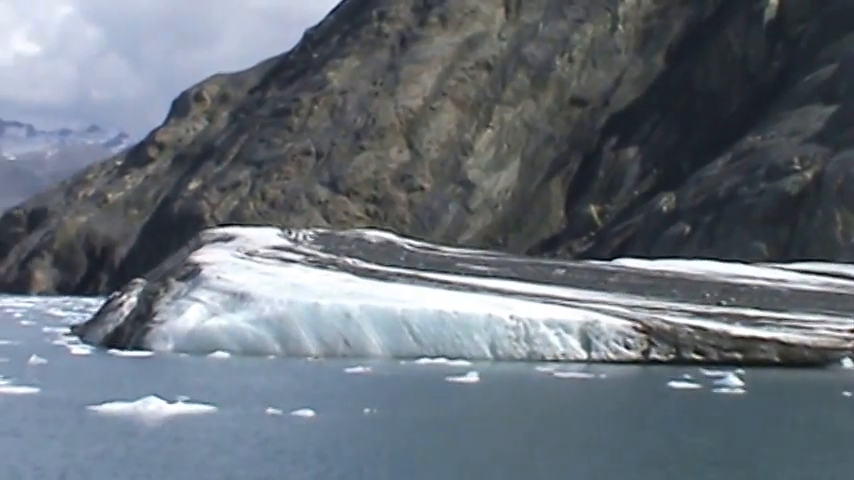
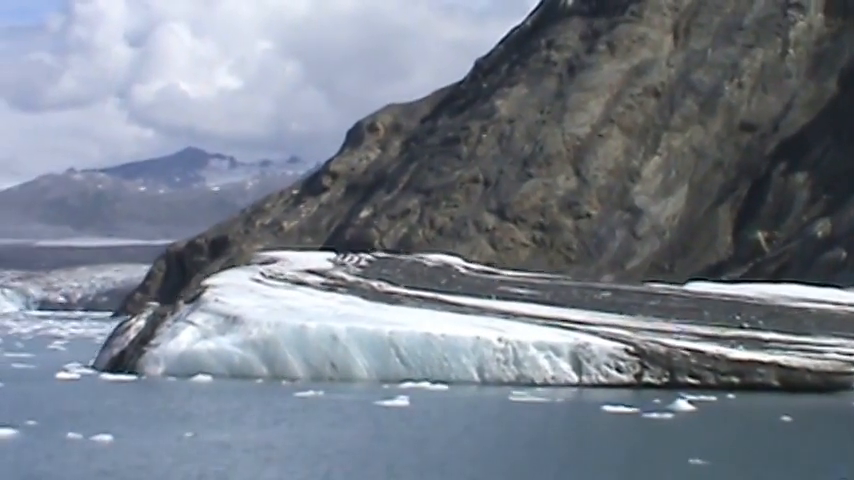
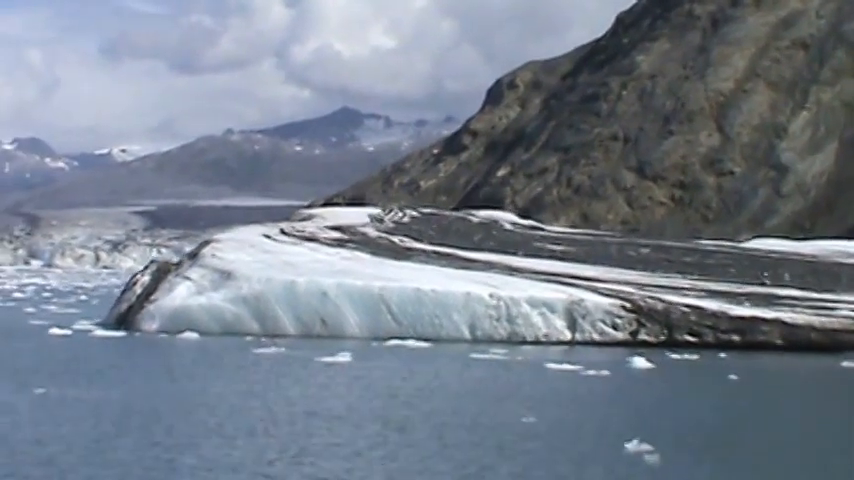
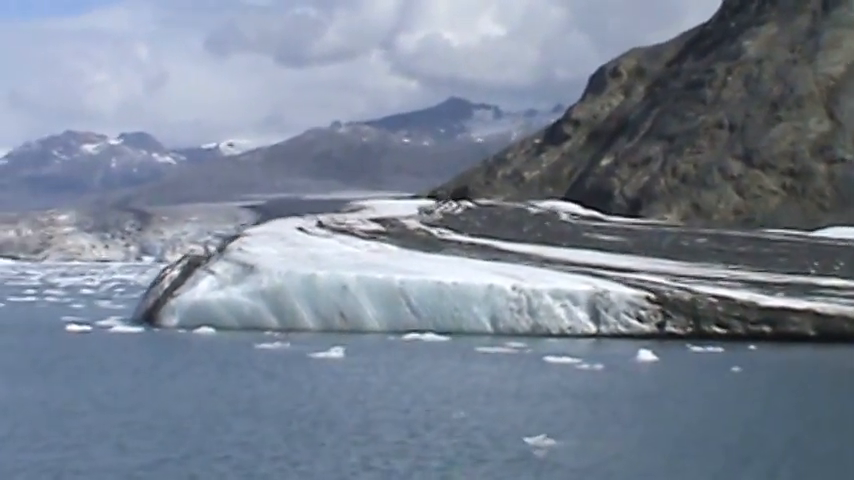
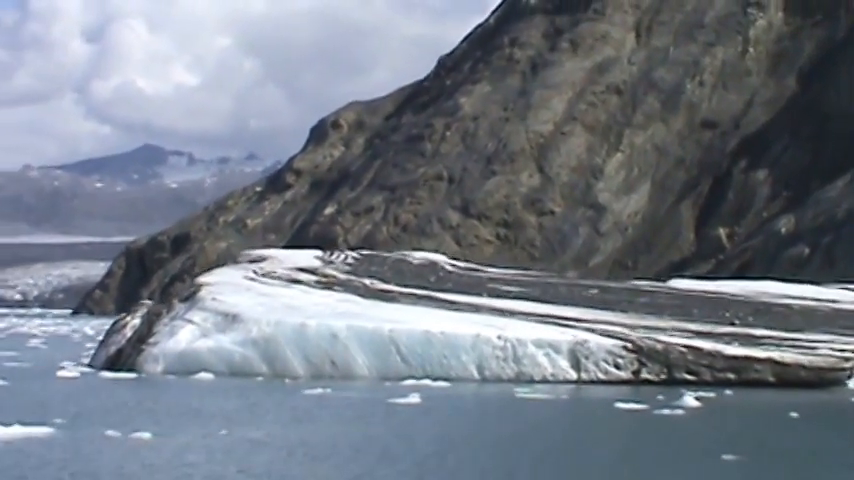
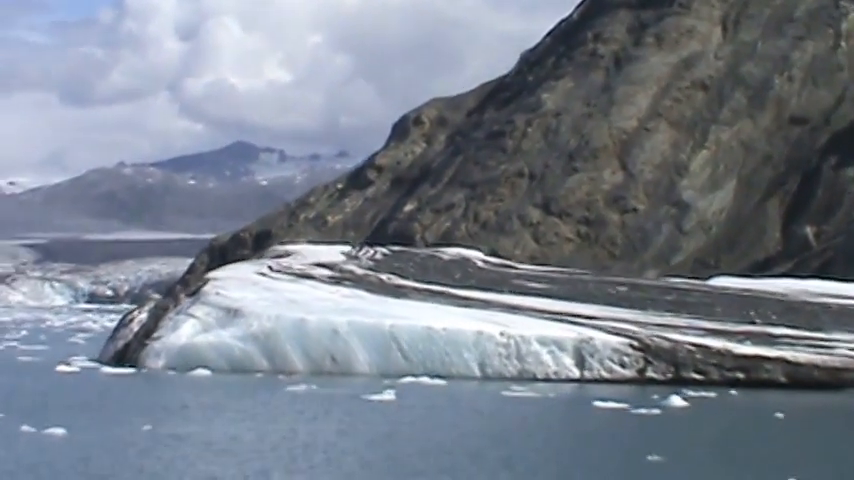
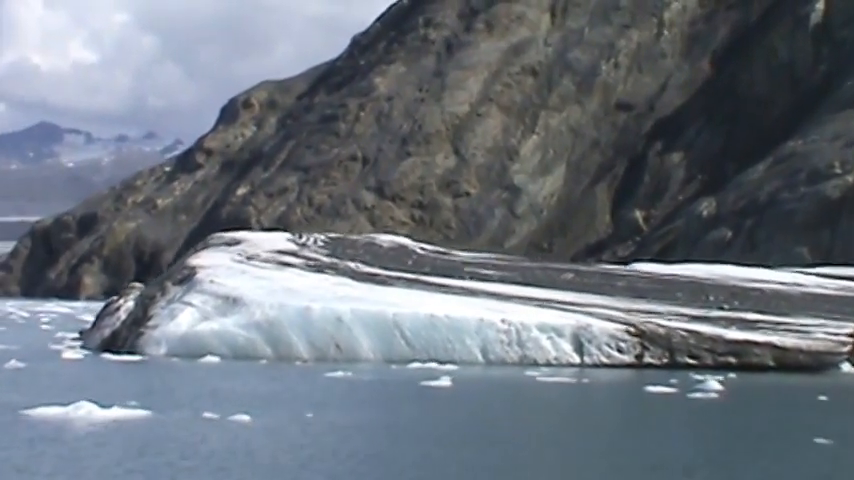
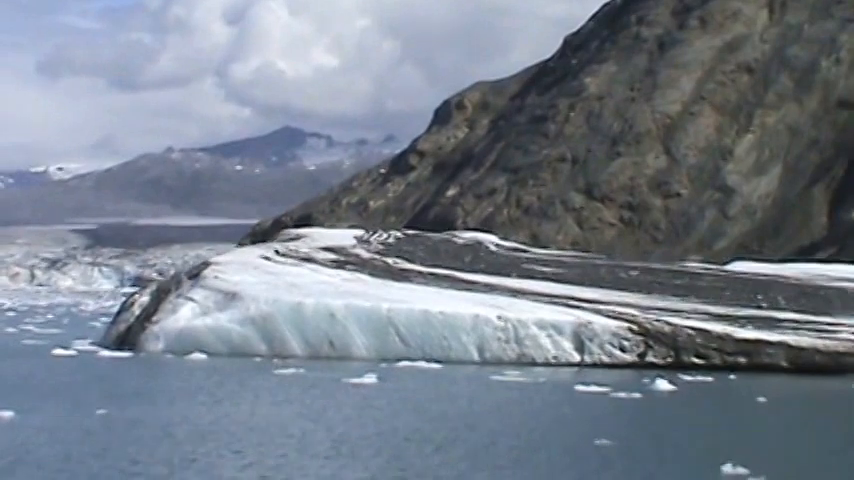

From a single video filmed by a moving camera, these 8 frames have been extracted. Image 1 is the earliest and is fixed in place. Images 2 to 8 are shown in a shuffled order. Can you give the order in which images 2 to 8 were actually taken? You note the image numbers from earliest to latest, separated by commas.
7, 5, 2, 6, 8, 3, 4
